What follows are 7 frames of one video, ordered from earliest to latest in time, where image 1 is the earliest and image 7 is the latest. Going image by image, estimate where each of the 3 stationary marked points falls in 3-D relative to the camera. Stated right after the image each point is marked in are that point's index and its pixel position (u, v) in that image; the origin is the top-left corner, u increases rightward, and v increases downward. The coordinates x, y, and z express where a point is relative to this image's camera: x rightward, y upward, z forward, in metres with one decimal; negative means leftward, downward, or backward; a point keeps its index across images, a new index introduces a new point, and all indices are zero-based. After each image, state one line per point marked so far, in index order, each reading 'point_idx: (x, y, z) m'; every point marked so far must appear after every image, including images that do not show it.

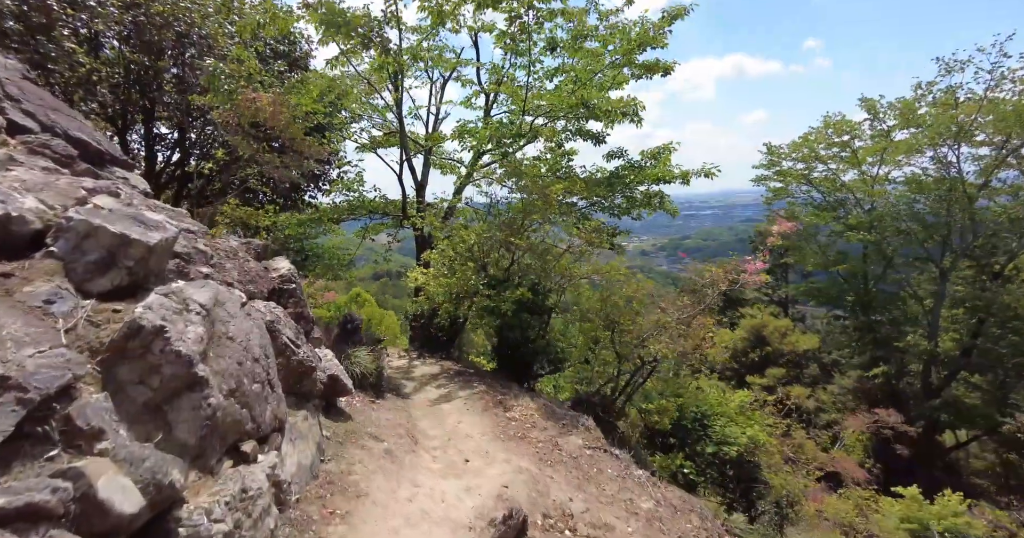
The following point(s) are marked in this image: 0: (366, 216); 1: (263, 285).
0: (-4.6, +1.7, +14.8) m
1: (-2.5, -0.2, +4.7) m
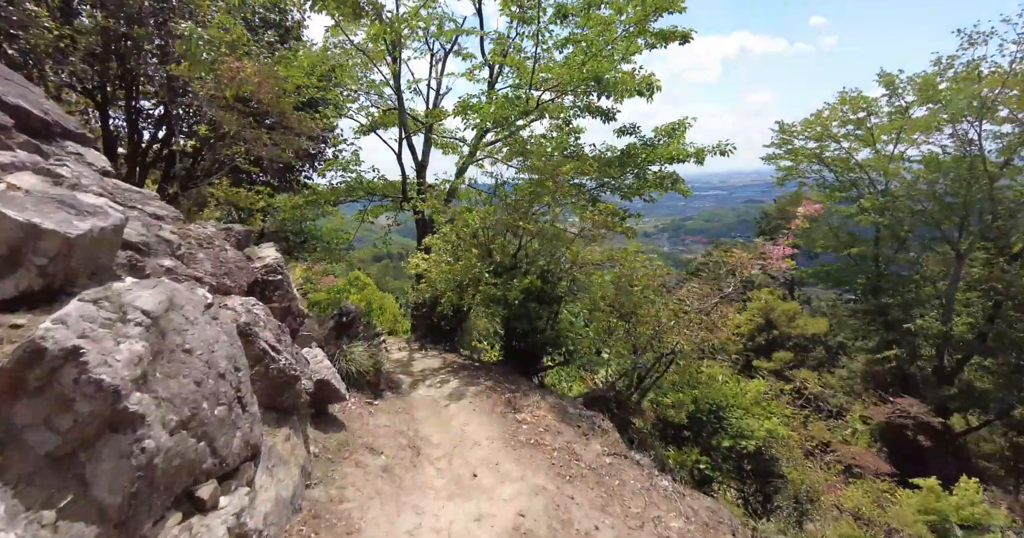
0: (-4.5, +2.2, +14.2) m
1: (-2.4, -0.1, +4.1) m
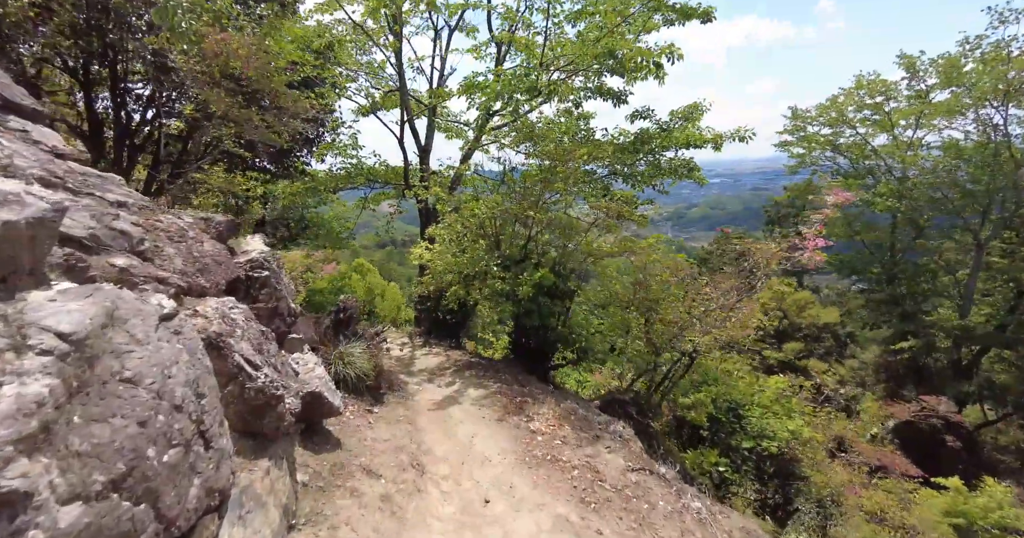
0: (-4.3, +2.5, +13.6) m
1: (-2.2, -0.1, +3.6) m
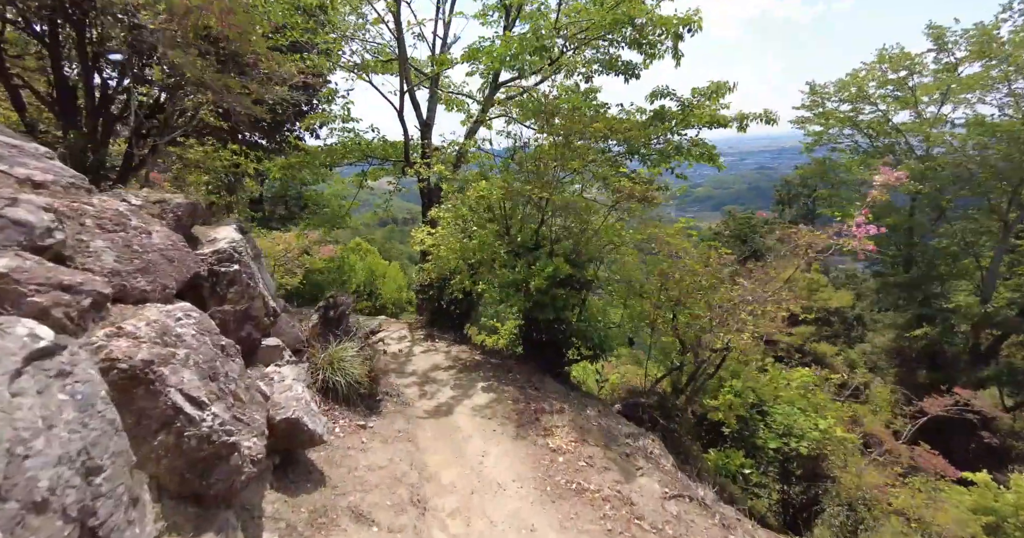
0: (-4.1, +2.9, +12.8) m
1: (-2.1, 0.0, +2.9) m
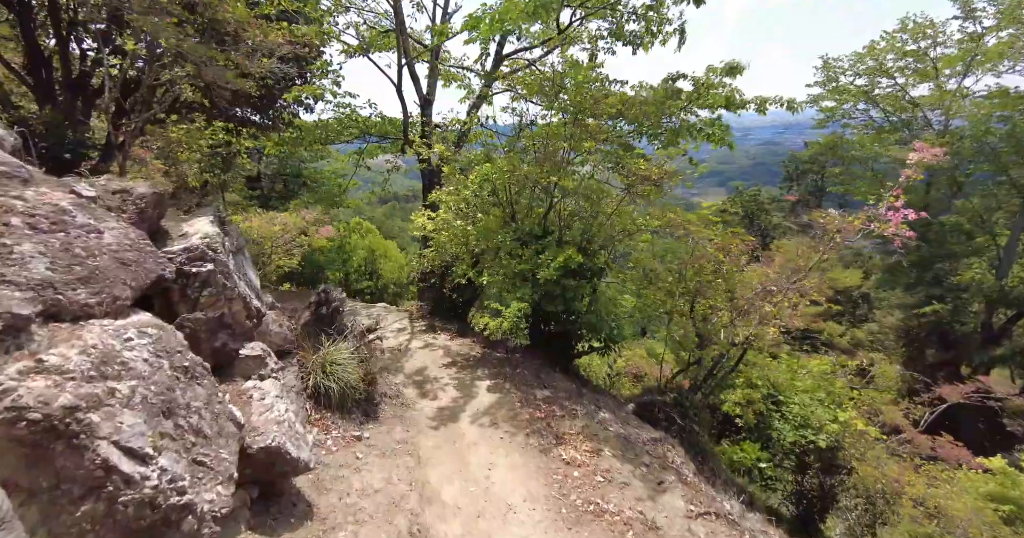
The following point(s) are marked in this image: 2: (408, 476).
0: (-4.0, +3.4, +12.2) m
1: (-2.0, -0.1, +2.5) m
2: (-0.8, -1.5, +3.5) m
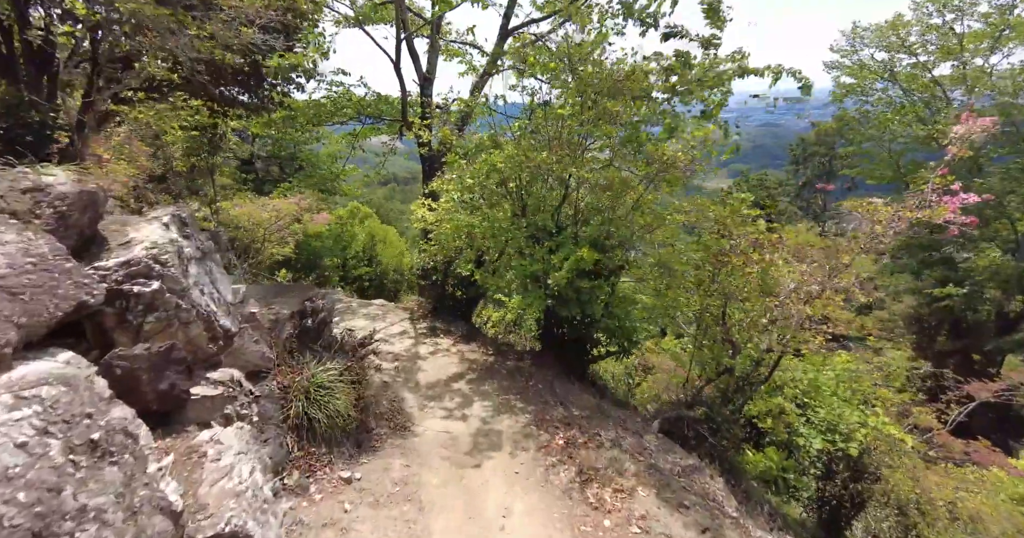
0: (-3.9, +3.6, +11.4) m
1: (-1.9, -0.2, +1.8) m
2: (-0.7, -1.6, +2.9) m
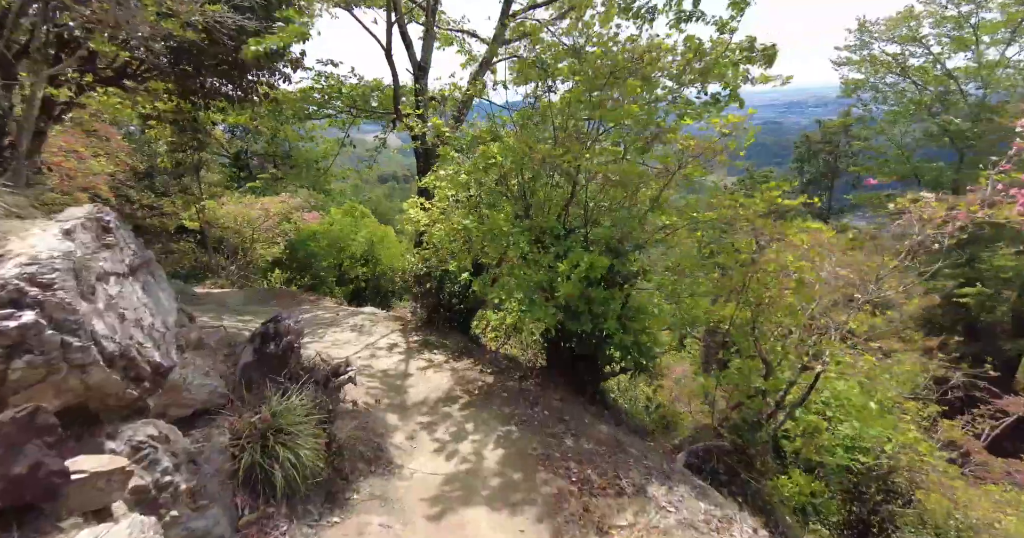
0: (-3.8, +3.6, +10.7) m
1: (-1.9, -0.3, +1.2) m
2: (-0.6, -1.7, +2.2) m
